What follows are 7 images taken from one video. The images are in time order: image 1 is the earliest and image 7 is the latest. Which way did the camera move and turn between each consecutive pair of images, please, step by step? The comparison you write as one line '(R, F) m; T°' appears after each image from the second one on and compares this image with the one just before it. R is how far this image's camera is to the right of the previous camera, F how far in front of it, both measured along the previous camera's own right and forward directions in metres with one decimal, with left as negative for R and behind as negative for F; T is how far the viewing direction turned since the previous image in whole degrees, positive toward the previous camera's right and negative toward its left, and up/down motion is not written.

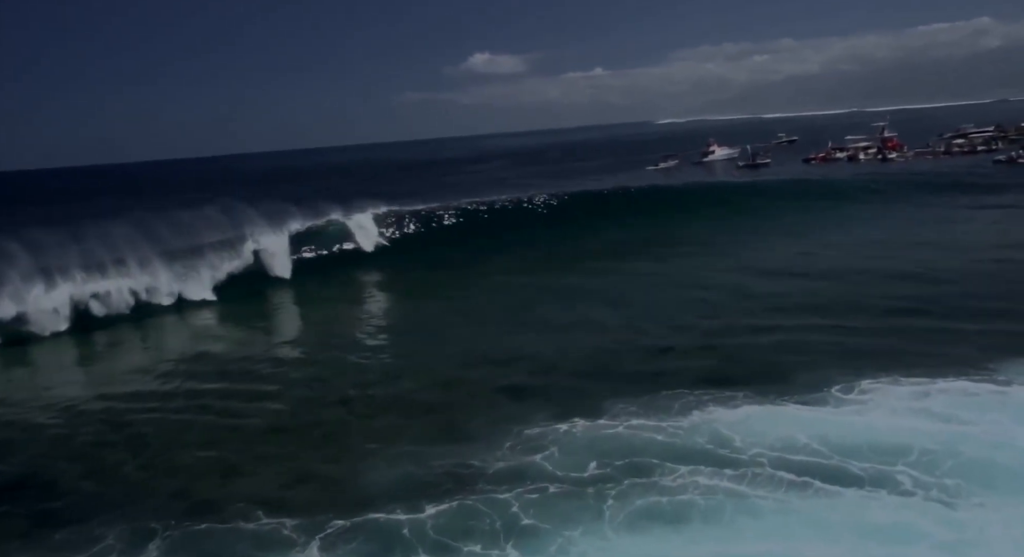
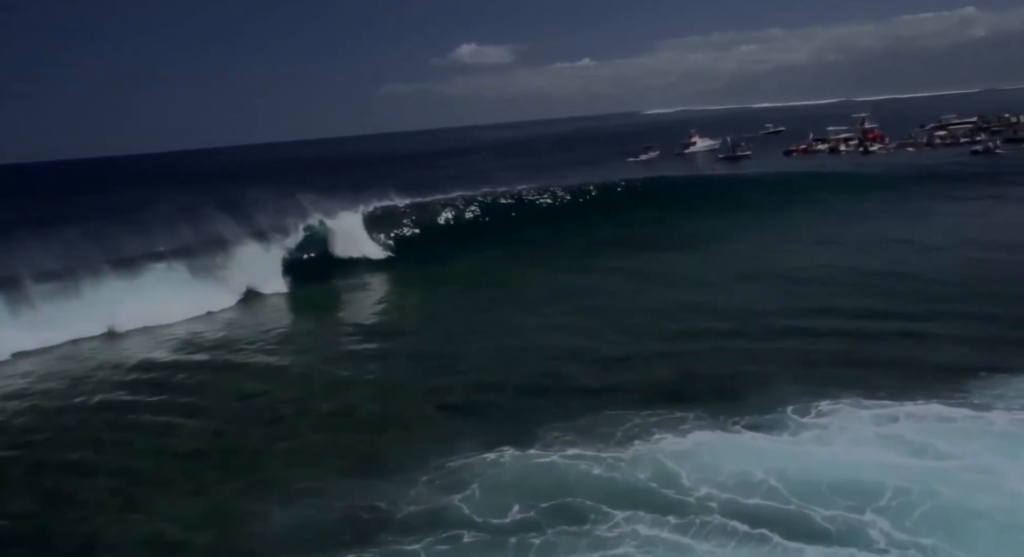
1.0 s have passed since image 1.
(-1.9, -0.6) m; +1°
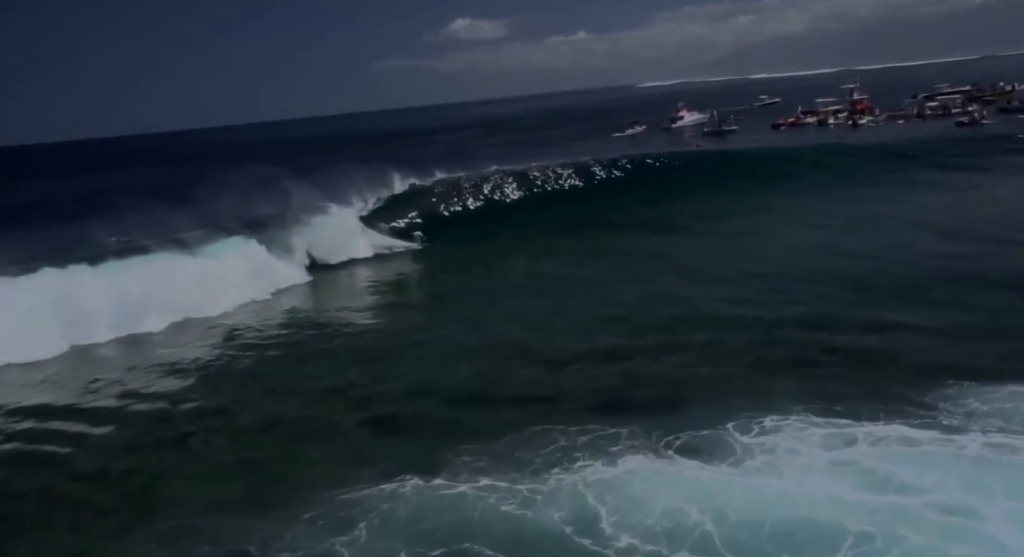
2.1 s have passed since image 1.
(+1.0, +1.3) m; 0°
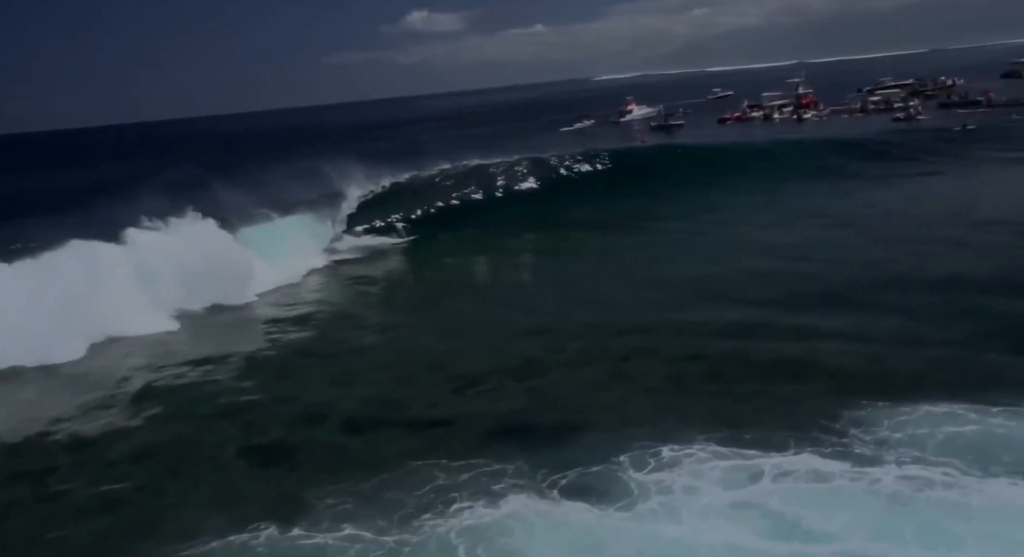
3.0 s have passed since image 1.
(+0.9, +0.9) m; +3°
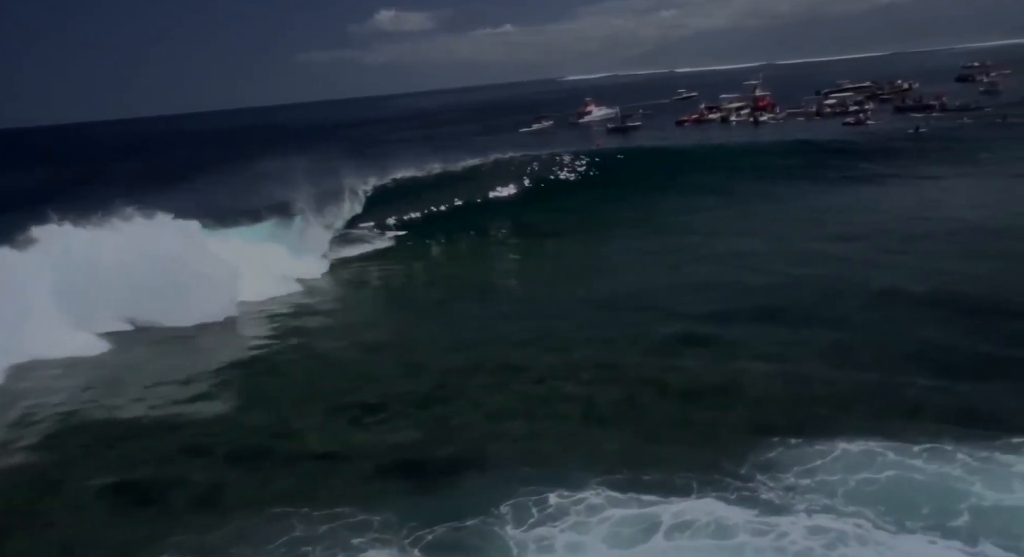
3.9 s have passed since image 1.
(+0.9, +0.9) m; +2°
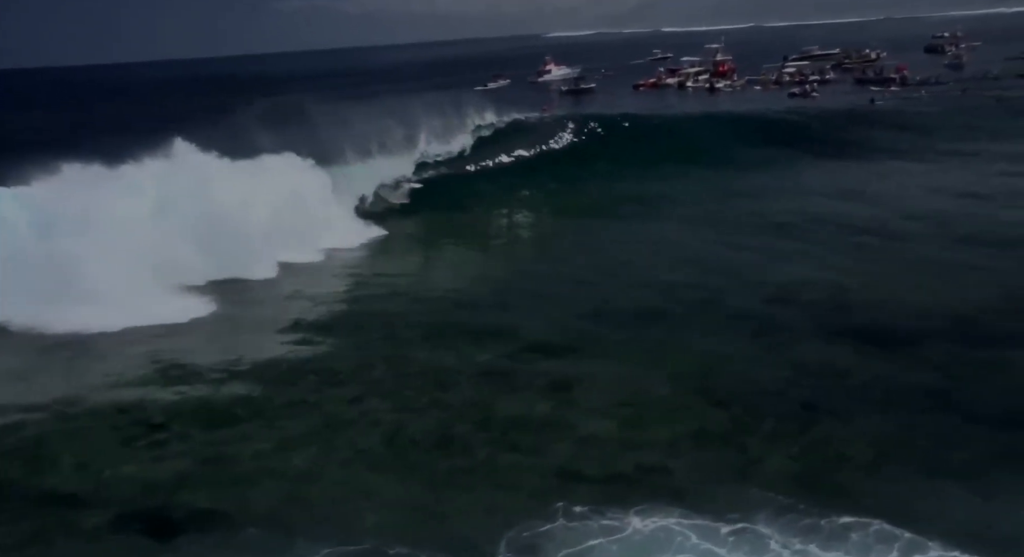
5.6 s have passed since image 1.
(+1.9, +1.5) m; +1°
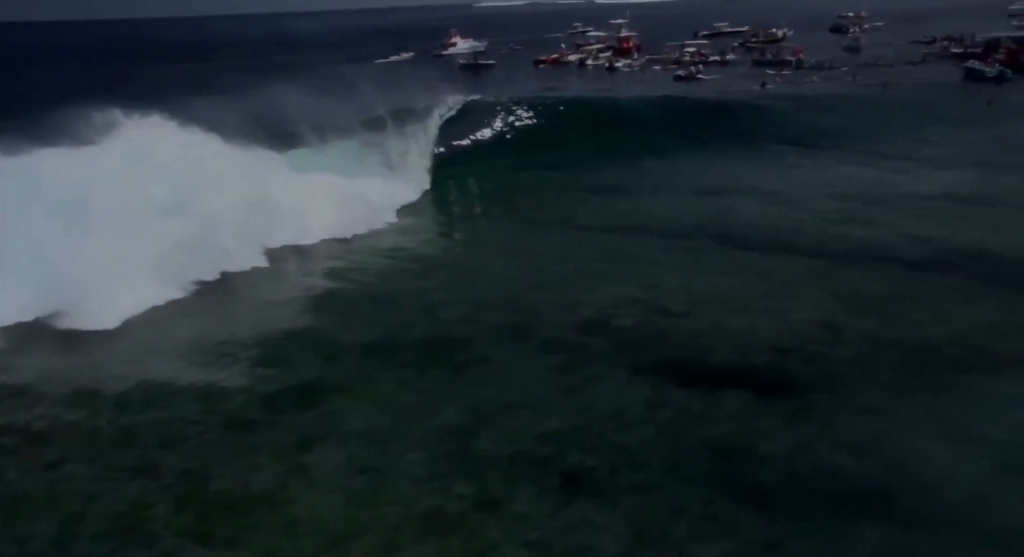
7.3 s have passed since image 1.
(+1.9, +1.3) m; +4°
